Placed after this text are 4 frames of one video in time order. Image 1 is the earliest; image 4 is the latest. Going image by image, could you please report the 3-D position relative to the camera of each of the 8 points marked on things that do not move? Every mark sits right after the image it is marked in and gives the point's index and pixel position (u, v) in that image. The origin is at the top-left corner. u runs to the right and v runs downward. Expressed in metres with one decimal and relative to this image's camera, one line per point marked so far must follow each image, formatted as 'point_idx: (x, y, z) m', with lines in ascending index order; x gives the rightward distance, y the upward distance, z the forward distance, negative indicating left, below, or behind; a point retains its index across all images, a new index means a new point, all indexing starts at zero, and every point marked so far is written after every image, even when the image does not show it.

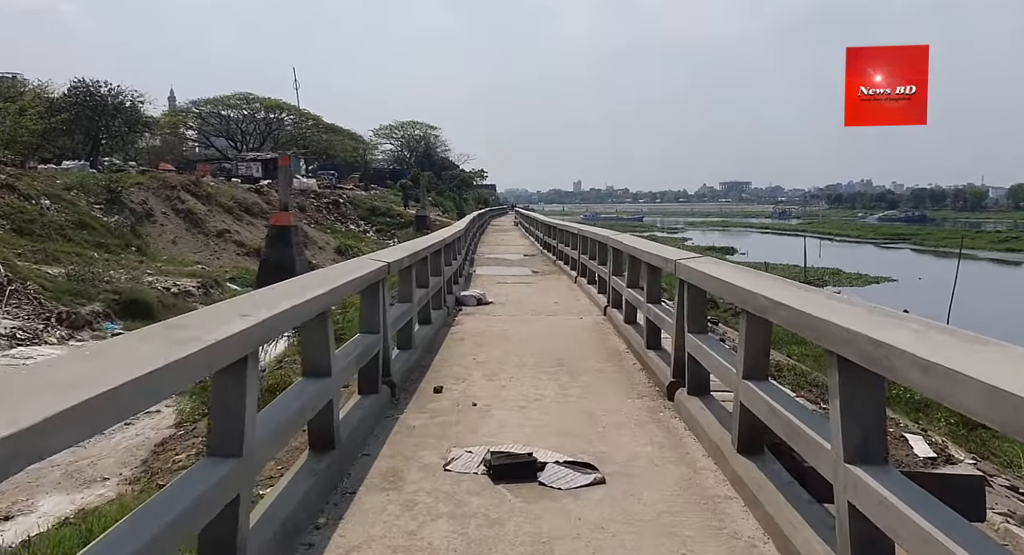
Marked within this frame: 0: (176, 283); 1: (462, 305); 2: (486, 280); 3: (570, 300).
0: (-7.8, -0.1, +16.9) m
1: (-0.6, -0.4, +9.4) m
2: (-0.5, -0.1, +12.9) m
3: (+0.8, -0.3, +9.9) m
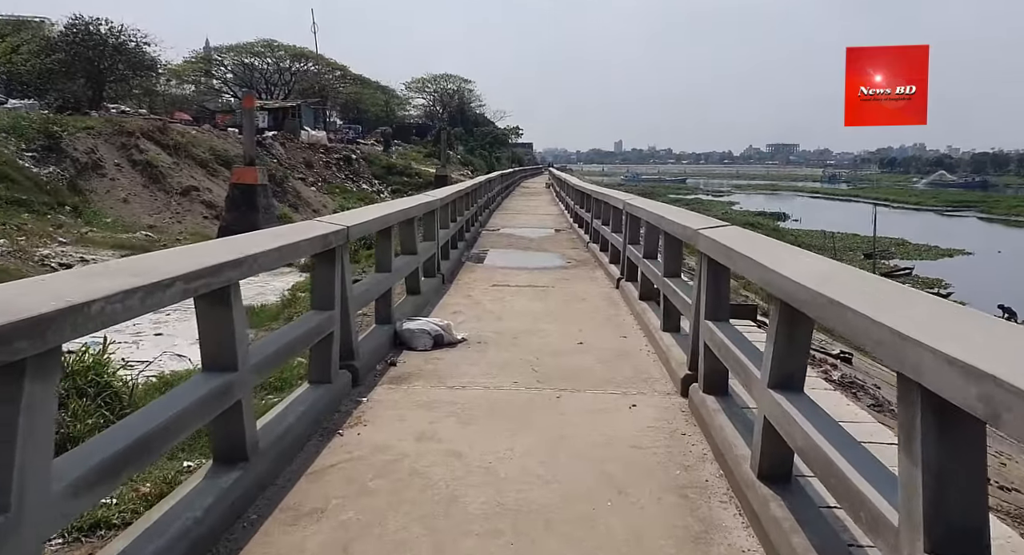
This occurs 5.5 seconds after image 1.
0: (-7.5, +0.3, +12.8) m
1: (-0.7, -0.5, +5.0) m
2: (-0.4, 0.0, +8.4) m
3: (+0.7, -0.5, +5.4) m
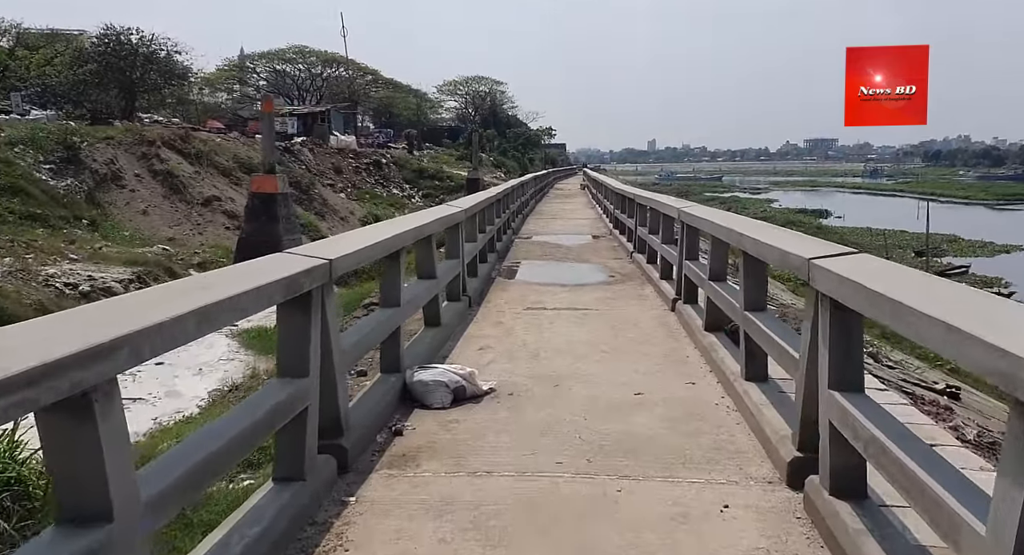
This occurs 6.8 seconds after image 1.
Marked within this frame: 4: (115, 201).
0: (-6.9, 0.0, +12.1) m
1: (-0.5, -0.7, +3.9) m
2: (0.0, -0.2, +7.4) m
3: (+0.9, -0.6, +4.3) m
4: (-9.6, +1.8, +17.5) m
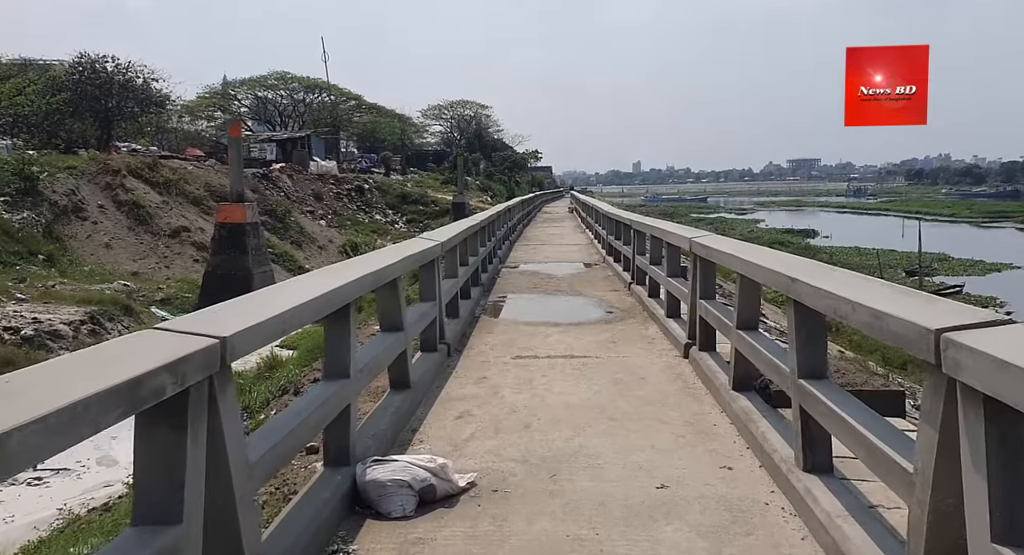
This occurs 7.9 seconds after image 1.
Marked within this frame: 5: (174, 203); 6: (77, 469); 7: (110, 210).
0: (-7.1, -0.6, +11.0) m
1: (-0.6, -1.0, +2.9) m
2: (-0.1, -0.6, +6.4) m
3: (+0.9, -0.9, +3.3) m
4: (-9.9, +1.0, +16.4) m
5: (-9.0, +2.0, +19.6) m
6: (-3.7, -1.6, +6.2) m
7: (-9.8, +1.7, +17.8) m
